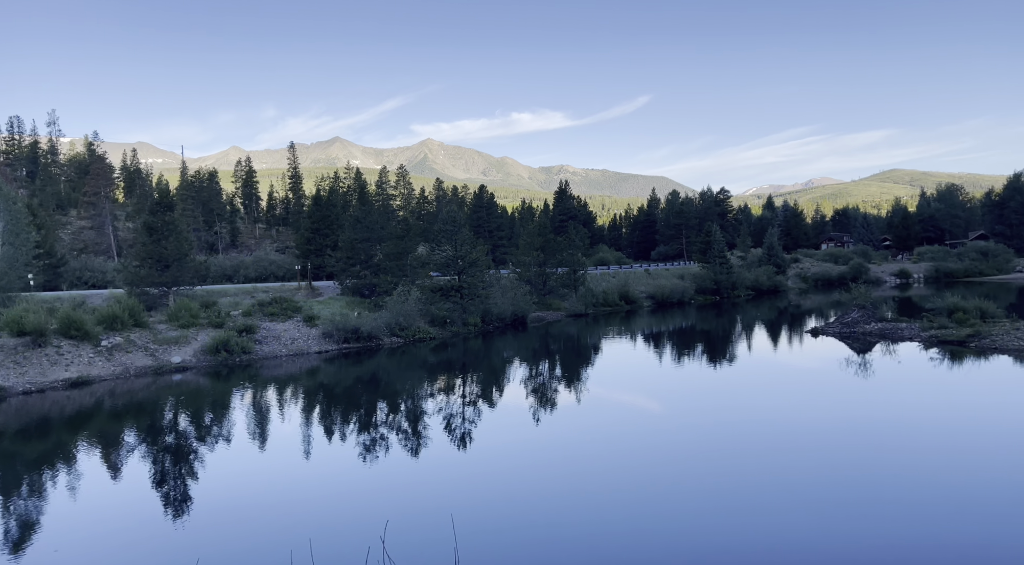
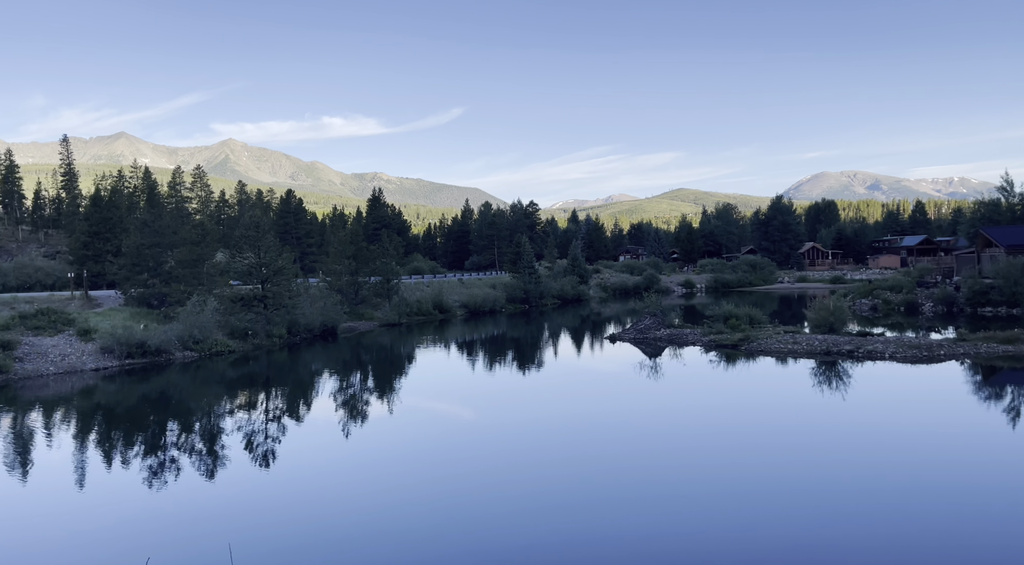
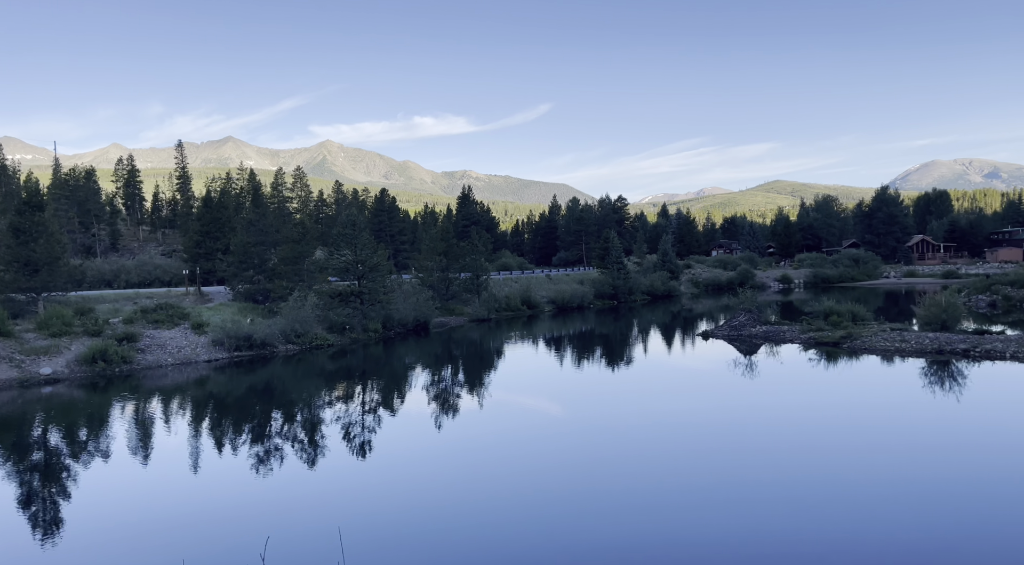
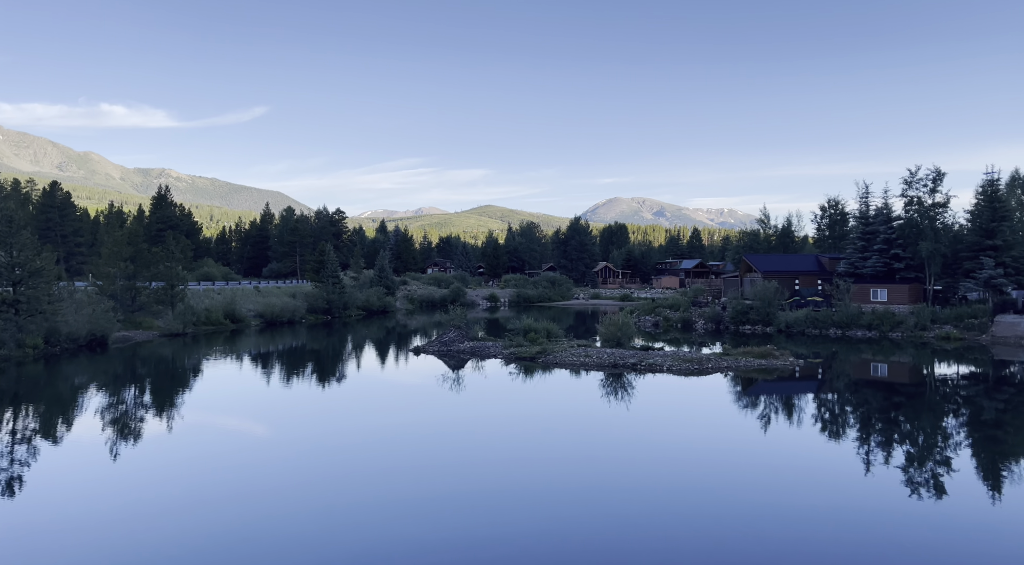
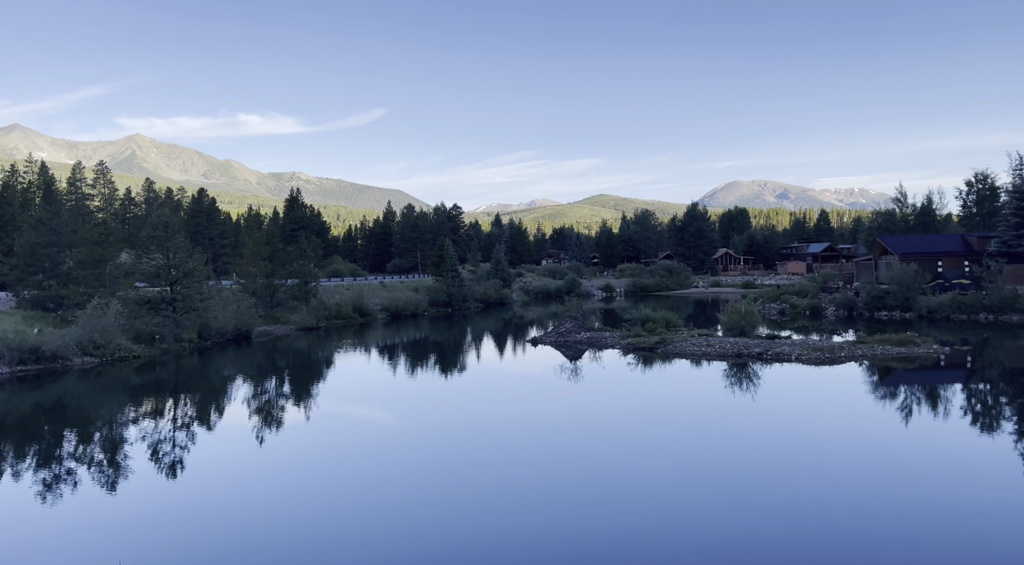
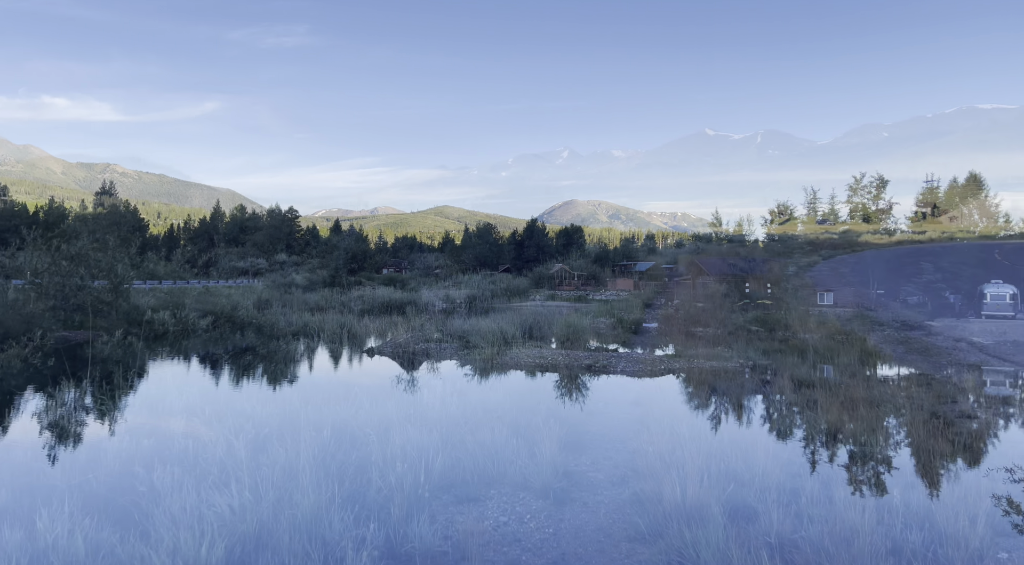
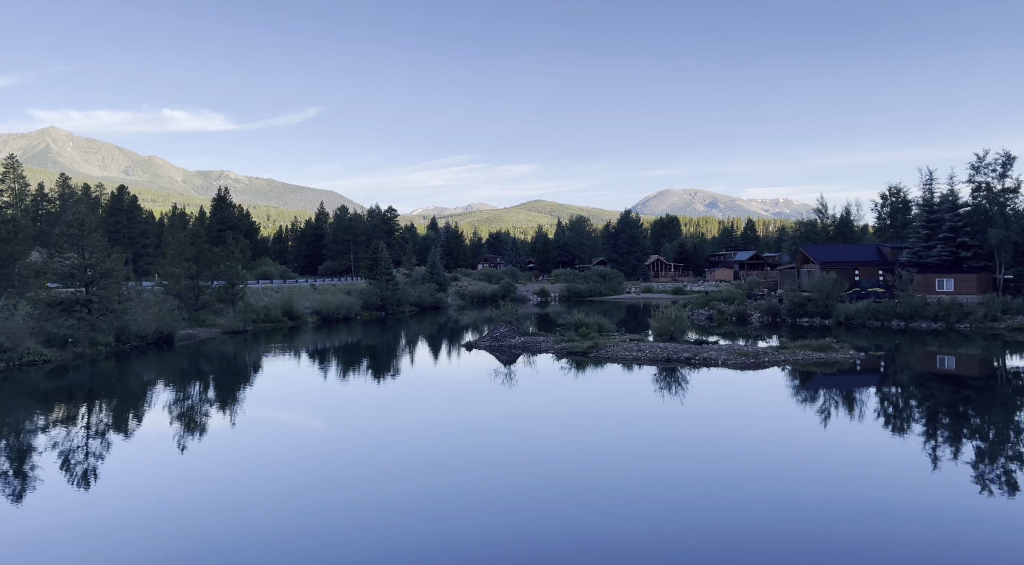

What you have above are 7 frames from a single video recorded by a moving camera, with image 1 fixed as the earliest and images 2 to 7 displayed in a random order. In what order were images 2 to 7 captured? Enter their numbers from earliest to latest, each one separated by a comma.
3, 2, 5, 7, 4, 6
